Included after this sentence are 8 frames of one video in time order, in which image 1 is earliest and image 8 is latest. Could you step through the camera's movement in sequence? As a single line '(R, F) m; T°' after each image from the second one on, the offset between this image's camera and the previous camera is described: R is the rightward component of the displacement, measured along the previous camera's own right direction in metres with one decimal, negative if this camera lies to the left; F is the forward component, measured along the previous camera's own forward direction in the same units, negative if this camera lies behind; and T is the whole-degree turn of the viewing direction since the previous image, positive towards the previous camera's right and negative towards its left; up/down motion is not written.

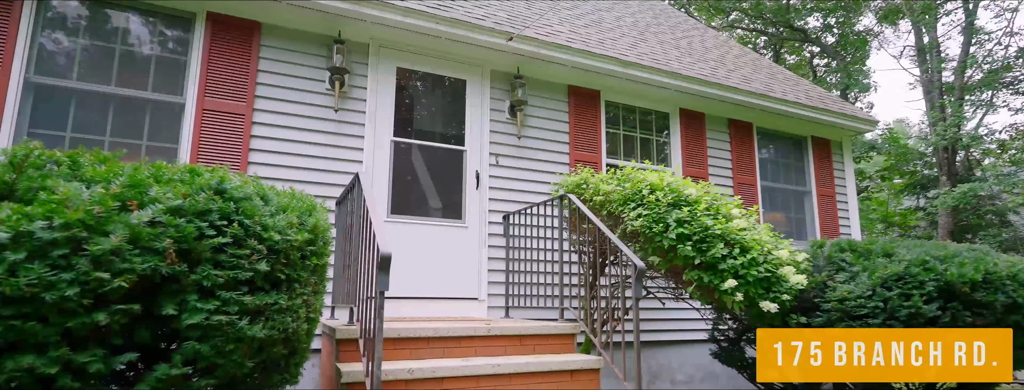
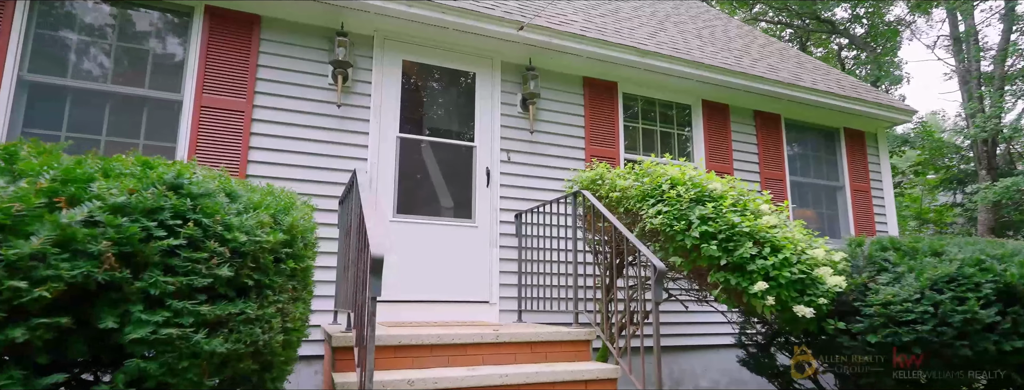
(+0.1, +0.2) m; -2°
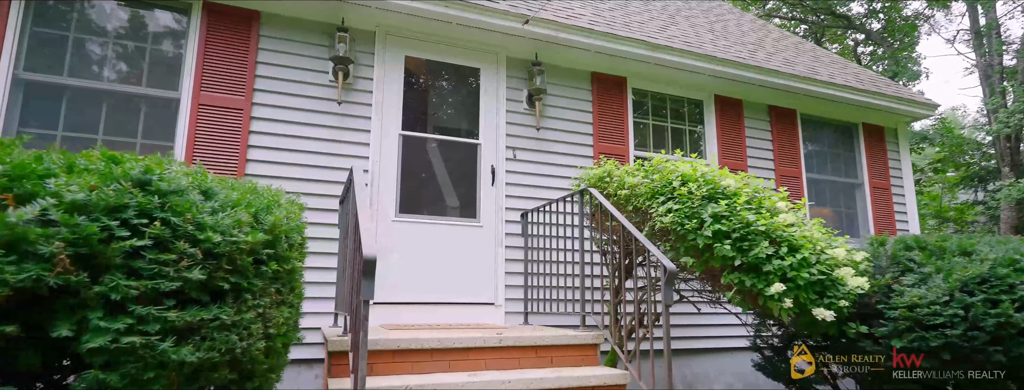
(0.0, +0.1) m; -1°
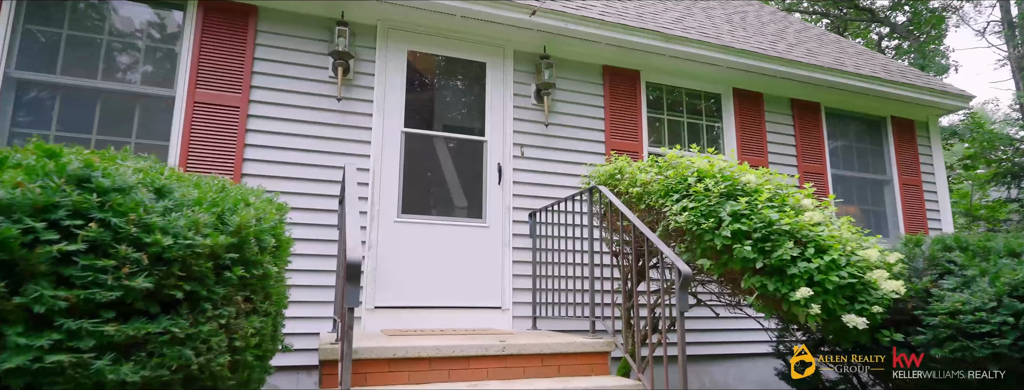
(+0.1, +0.2) m; -2°
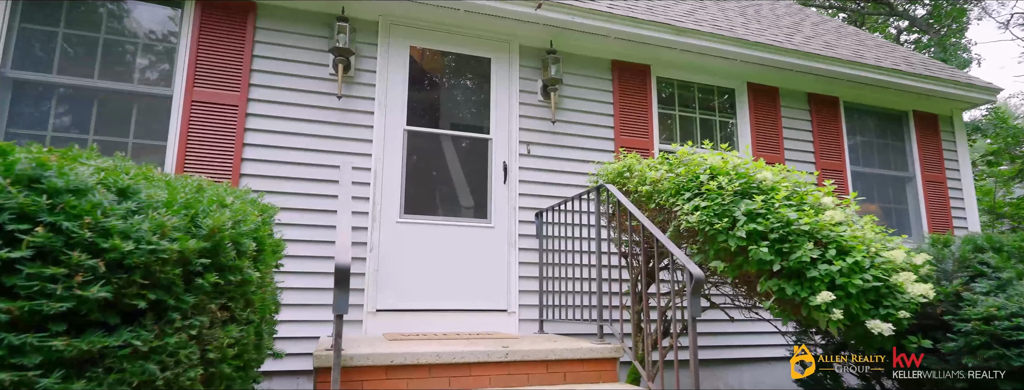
(0.0, +0.1) m; -1°
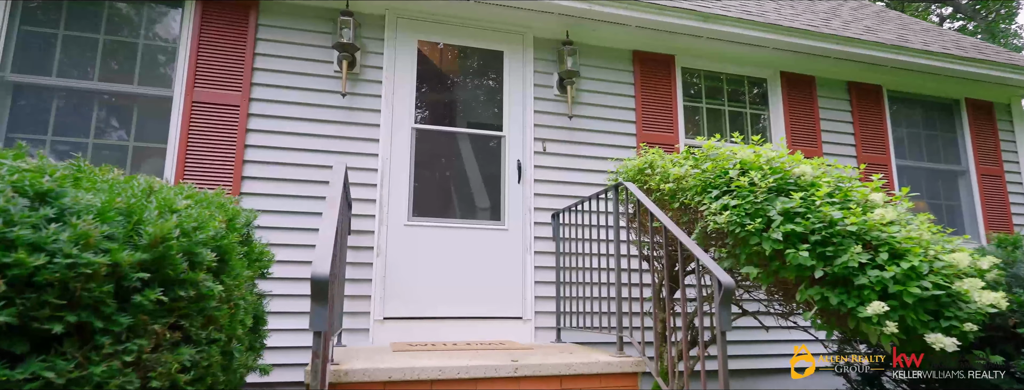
(+0.1, +0.2) m; -3°
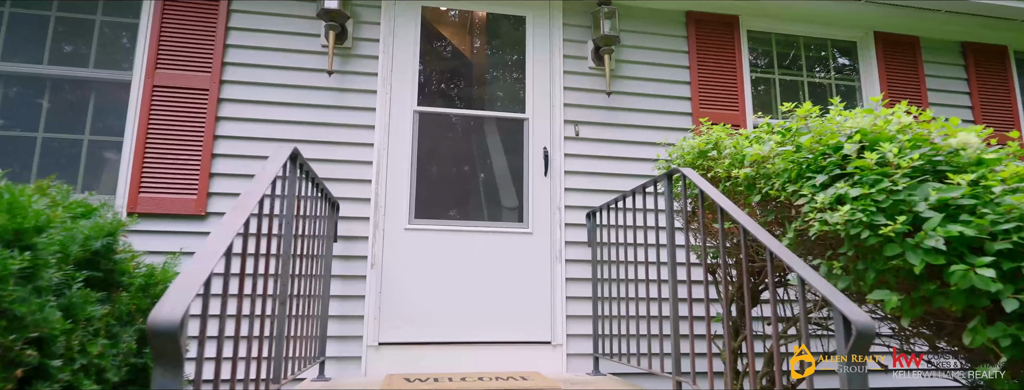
(+0.1, +0.7) m; -5°
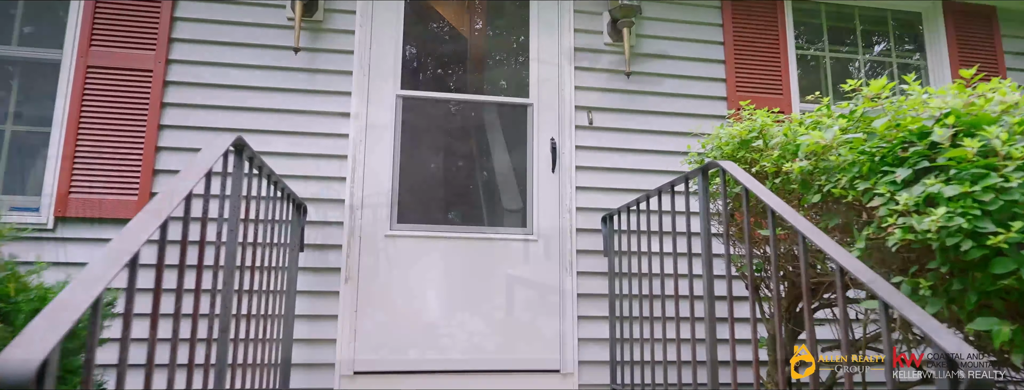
(+0.1, +0.5) m; -1°
